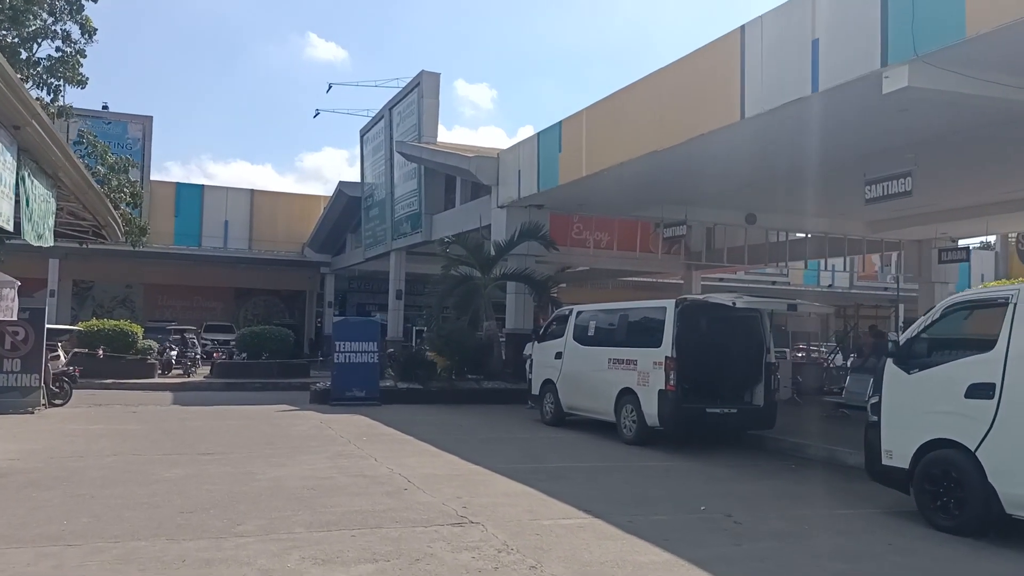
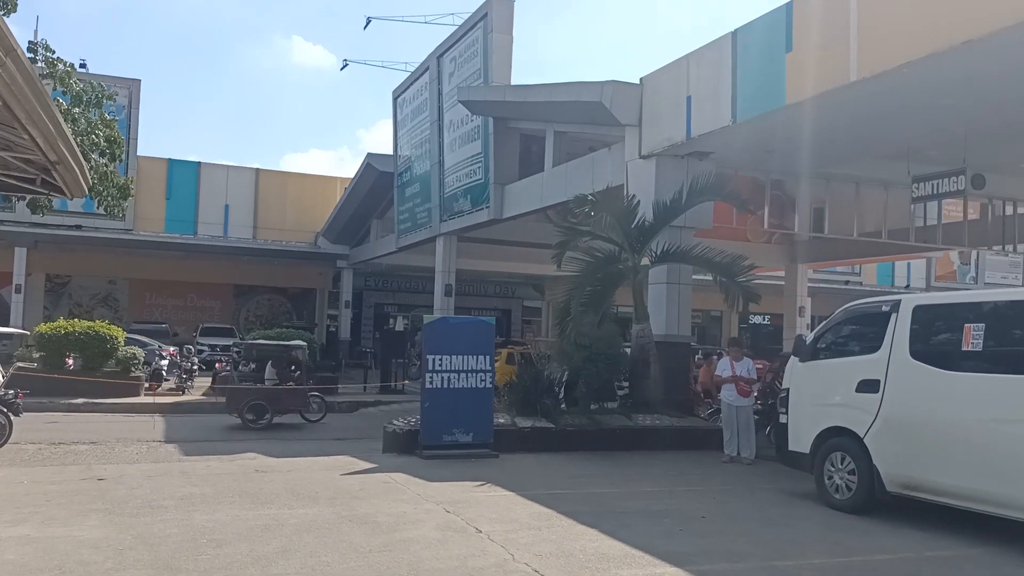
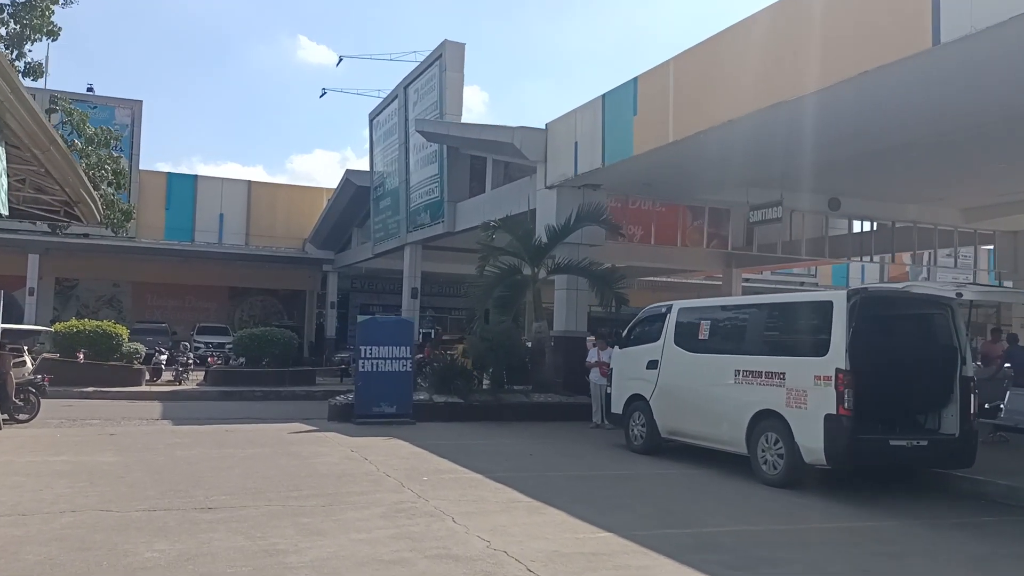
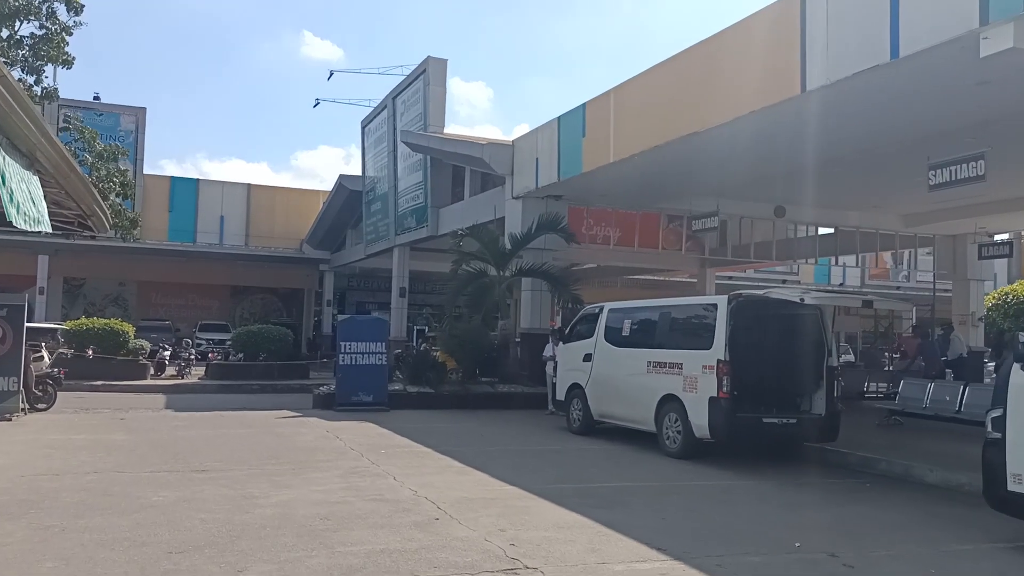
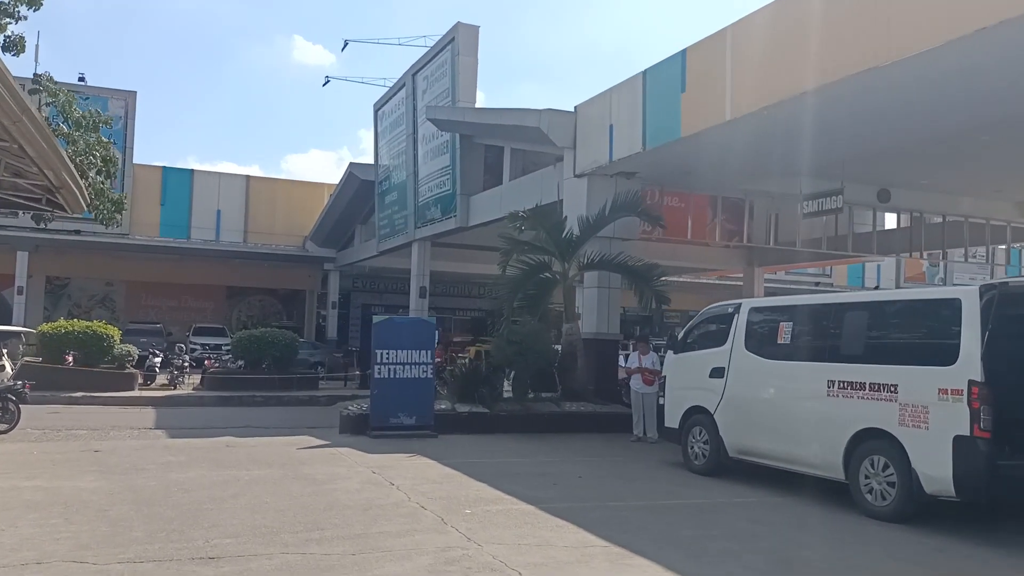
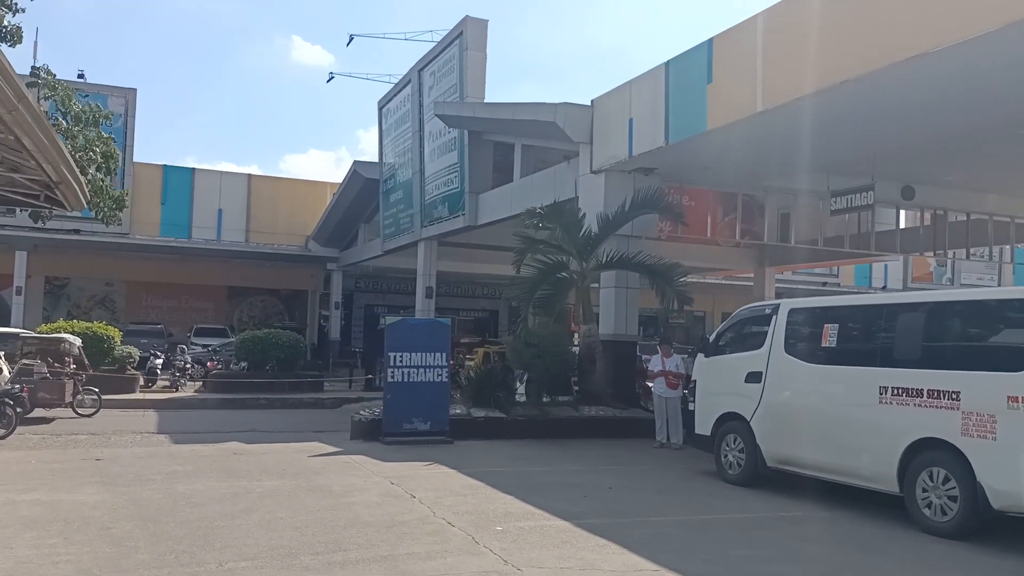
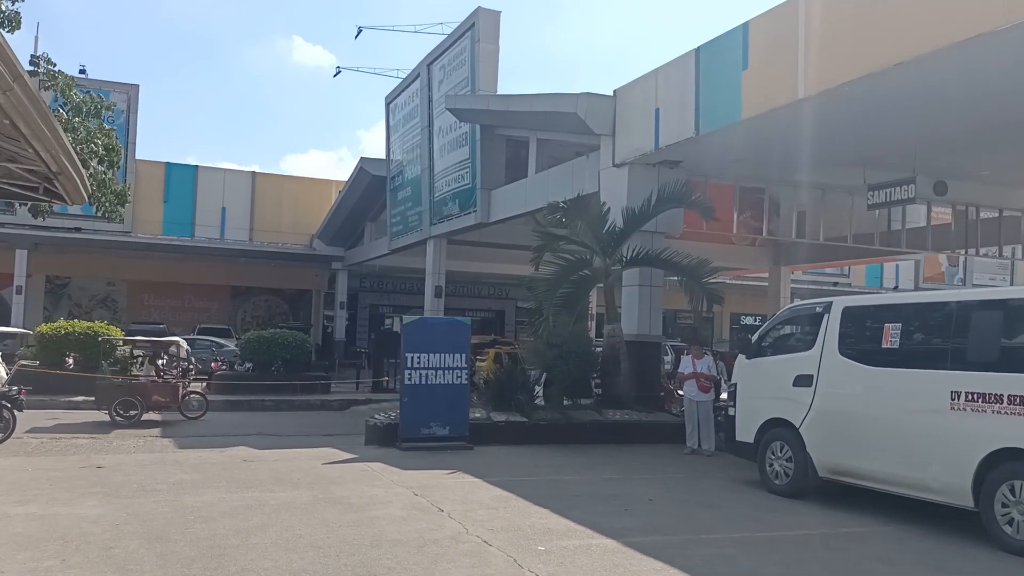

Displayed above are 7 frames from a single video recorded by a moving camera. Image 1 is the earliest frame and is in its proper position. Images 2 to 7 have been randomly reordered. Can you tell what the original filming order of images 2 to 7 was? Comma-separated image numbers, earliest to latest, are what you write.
4, 3, 5, 6, 7, 2
